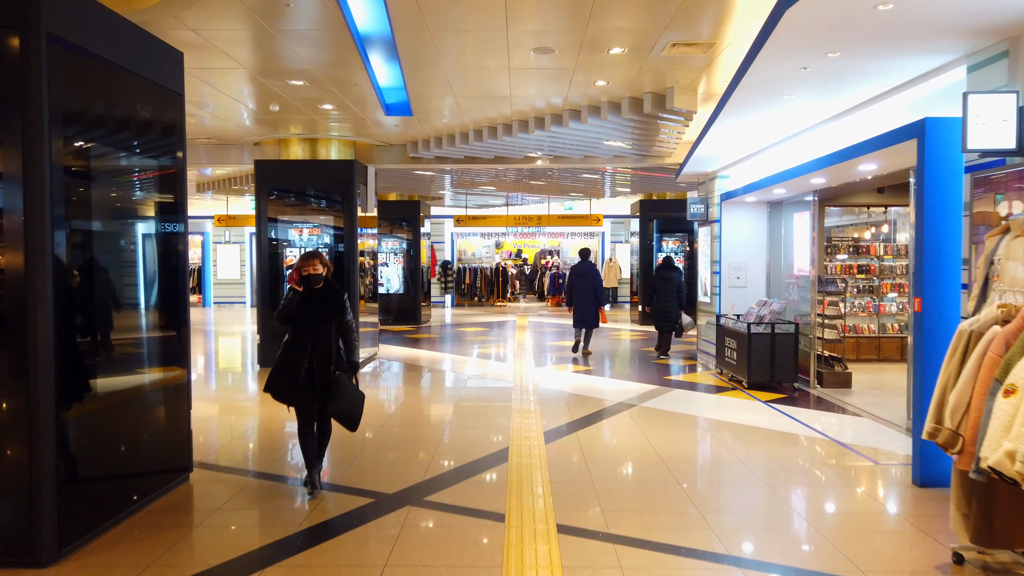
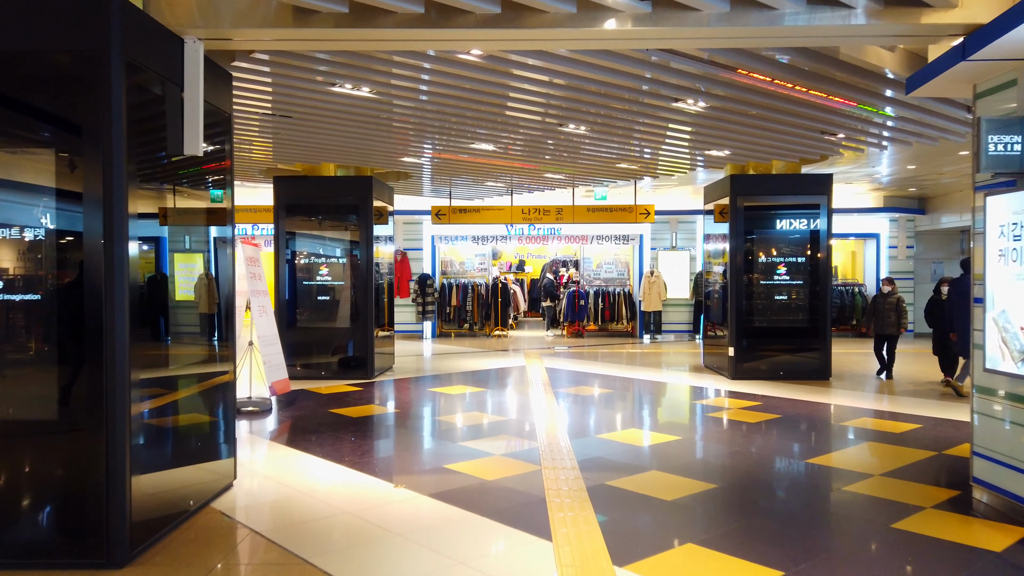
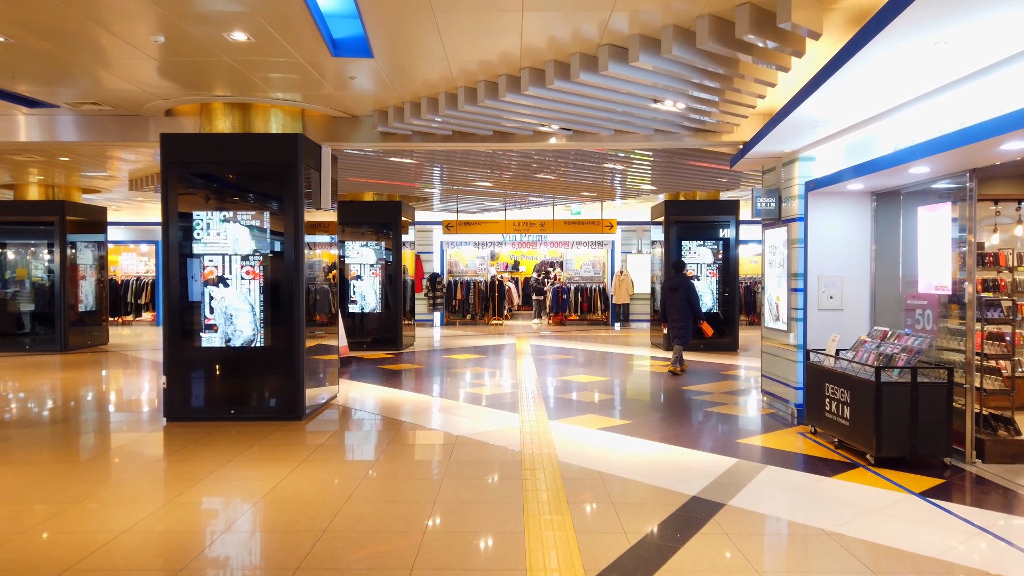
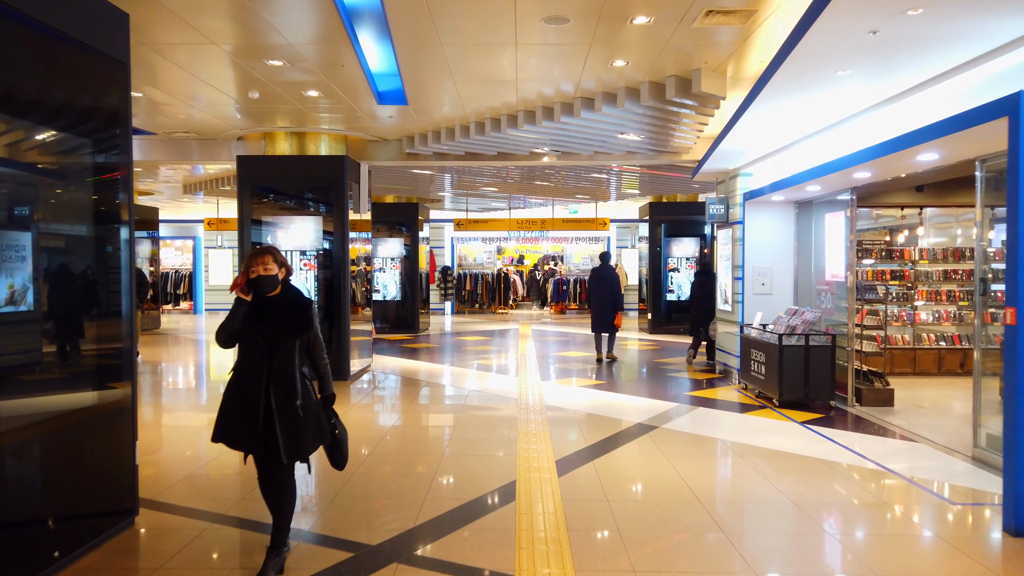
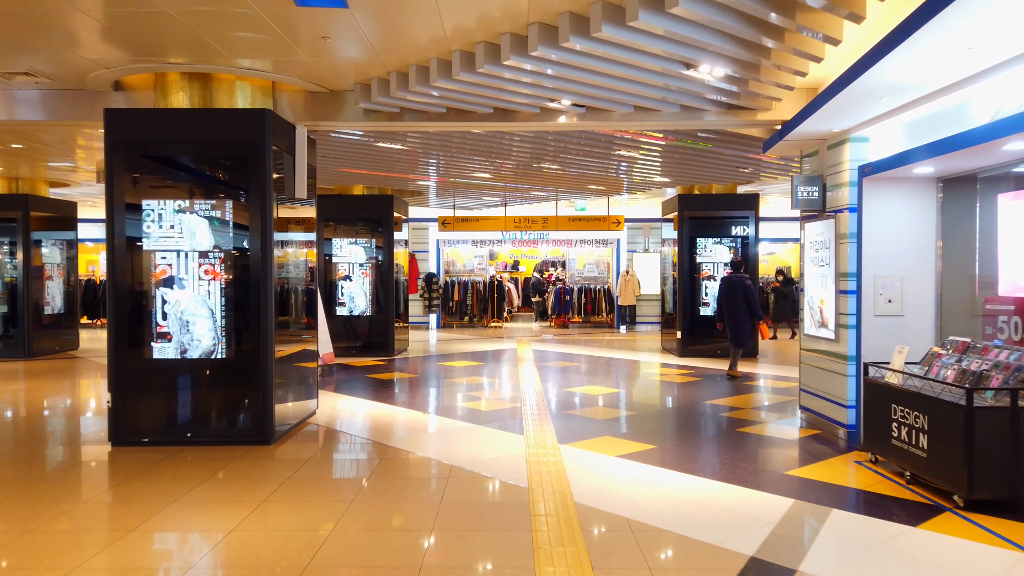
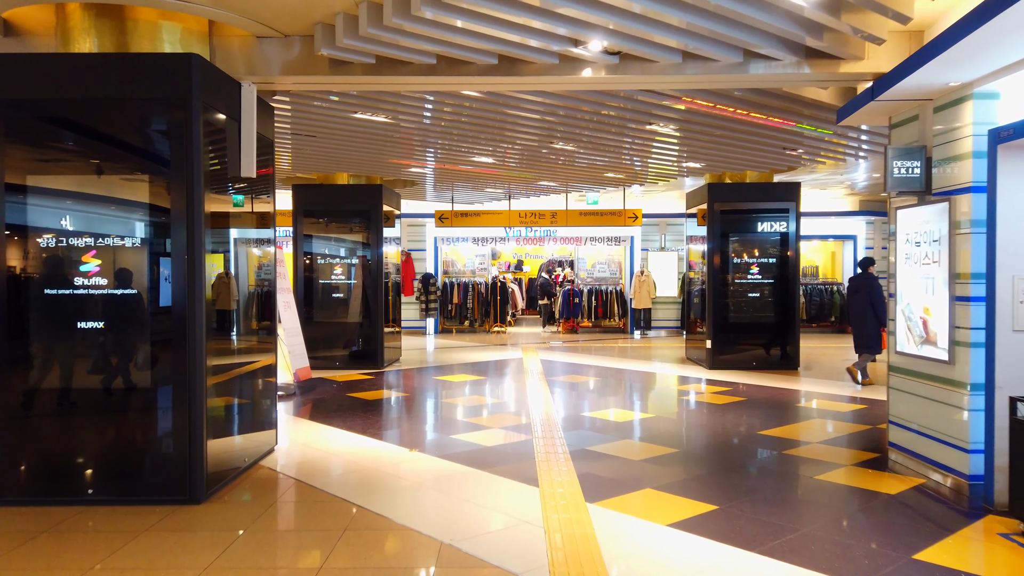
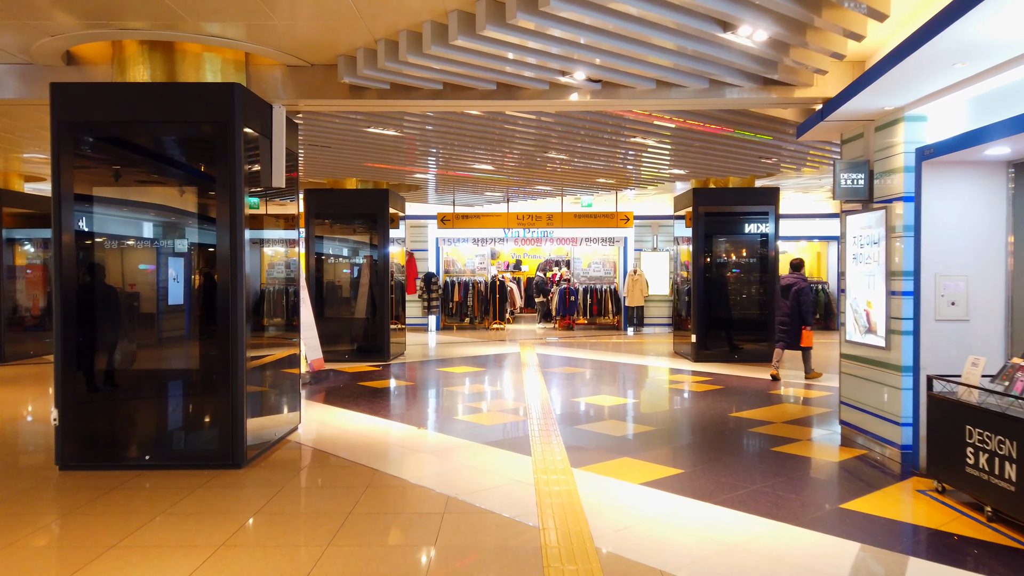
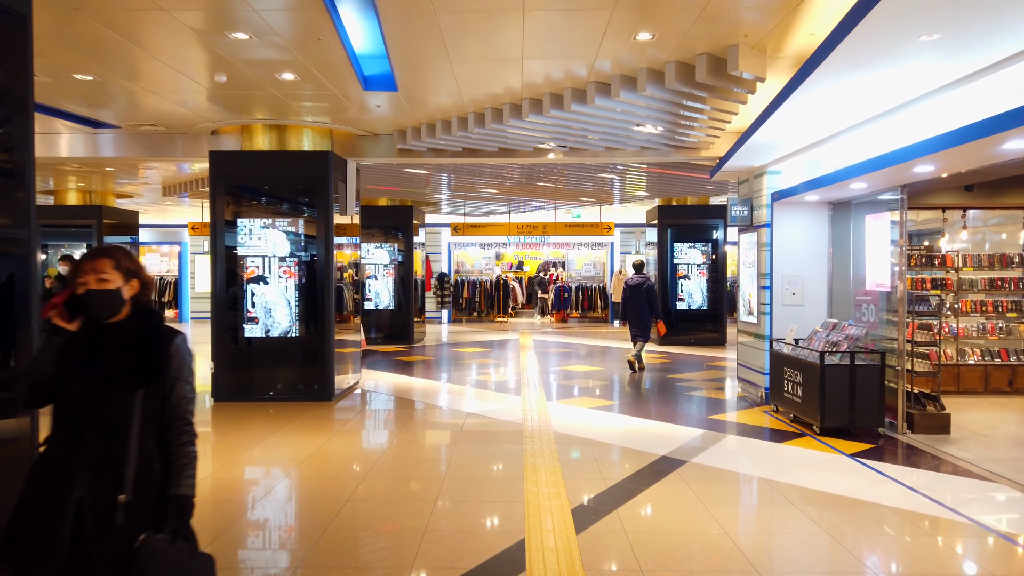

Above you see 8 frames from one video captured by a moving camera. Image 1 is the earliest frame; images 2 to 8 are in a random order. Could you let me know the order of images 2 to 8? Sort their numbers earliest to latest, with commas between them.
4, 8, 3, 5, 7, 6, 2
